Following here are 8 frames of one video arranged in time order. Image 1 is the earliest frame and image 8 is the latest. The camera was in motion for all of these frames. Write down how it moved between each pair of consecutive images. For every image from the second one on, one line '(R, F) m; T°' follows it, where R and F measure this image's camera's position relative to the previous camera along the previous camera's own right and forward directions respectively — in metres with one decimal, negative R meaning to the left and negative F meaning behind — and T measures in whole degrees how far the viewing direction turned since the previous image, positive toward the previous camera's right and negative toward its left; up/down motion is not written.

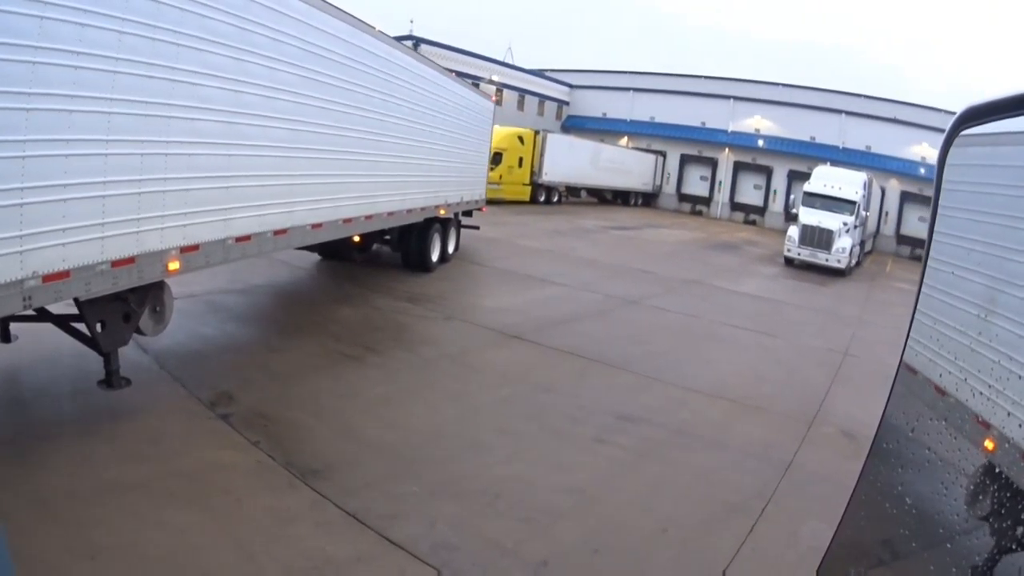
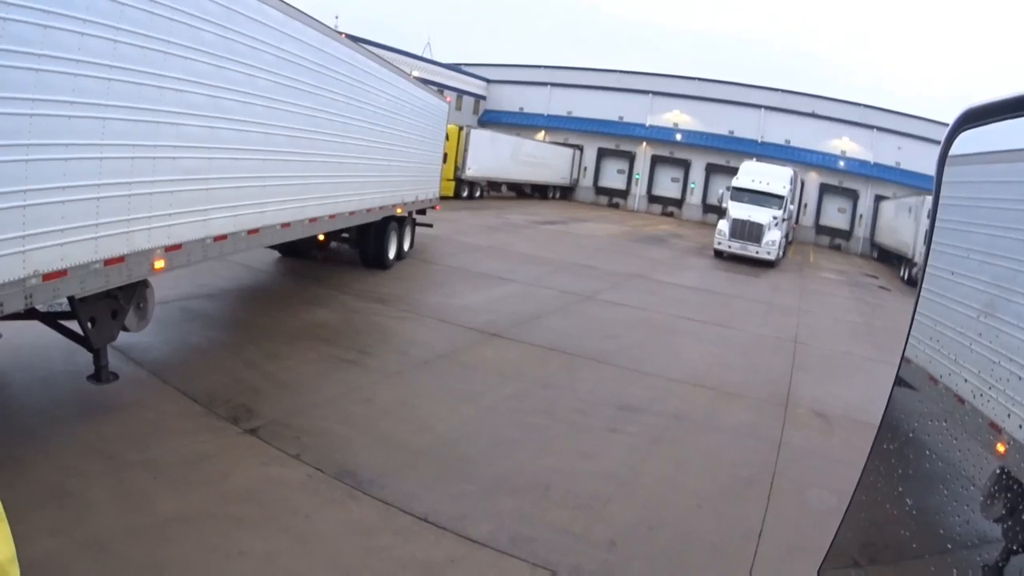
(-0.7, -0.2) m; +5°
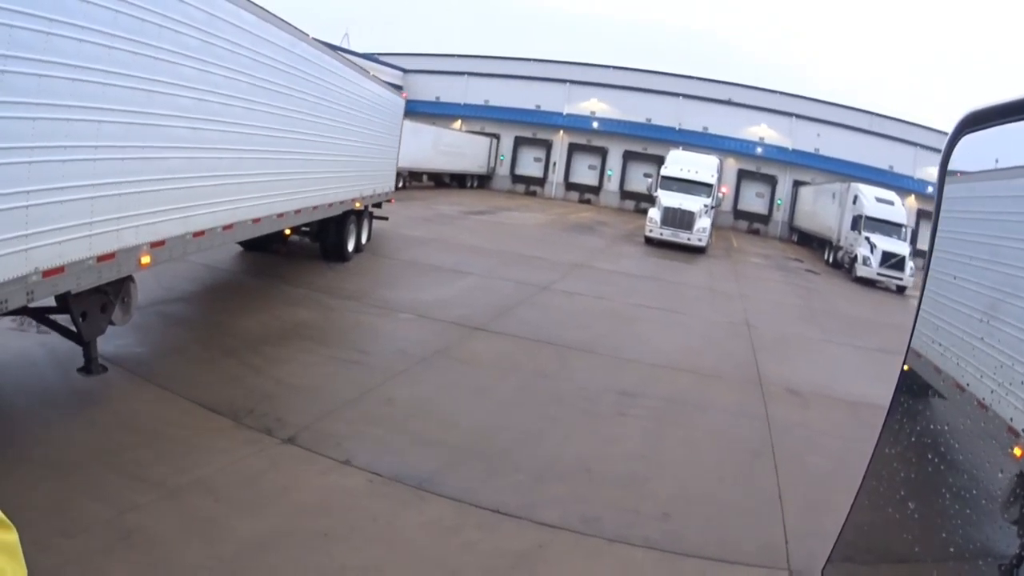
(-0.7, -0.2) m; +6°
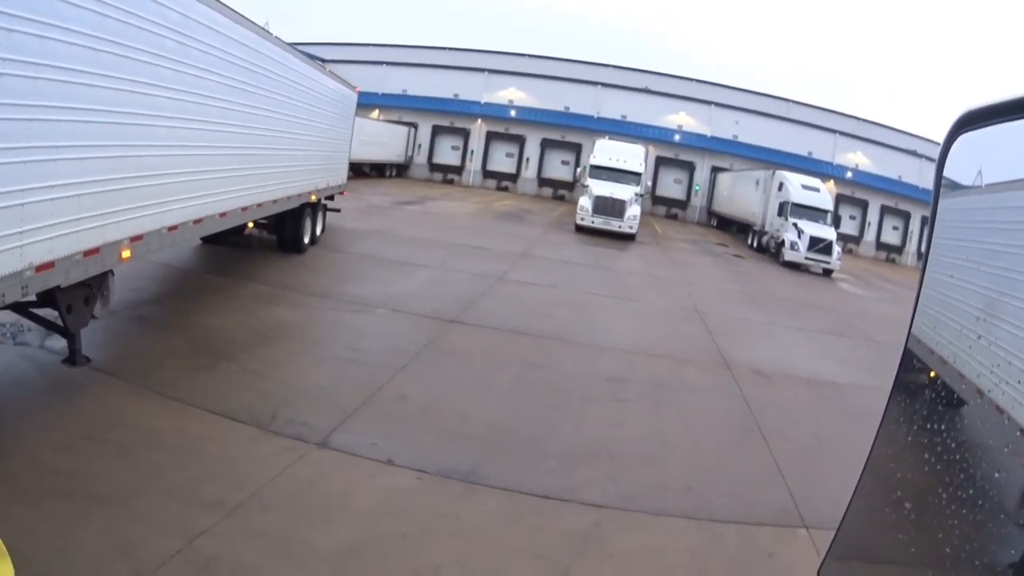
(-0.7, -0.3) m; +6°
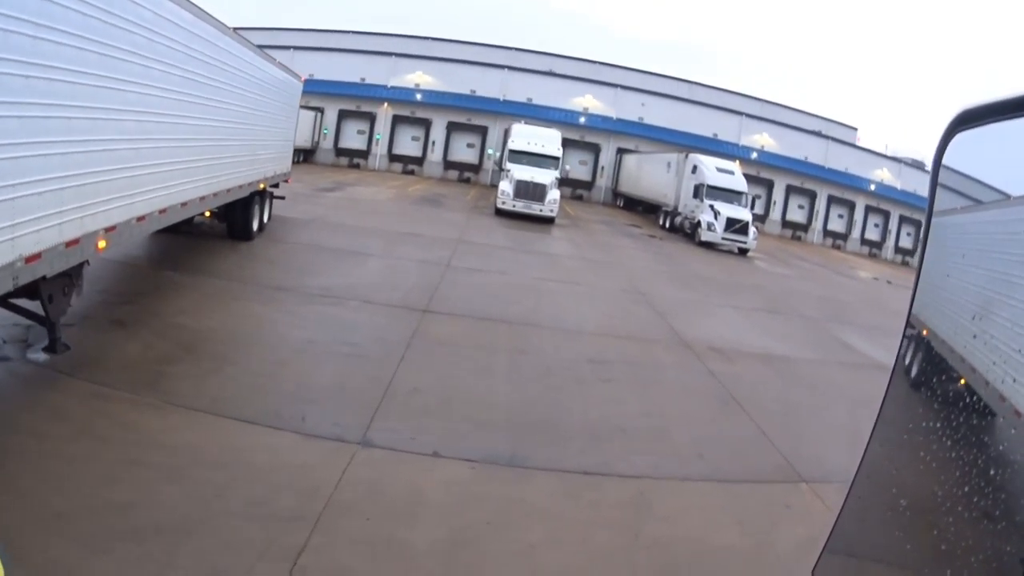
(-0.8, -0.3) m; +7°
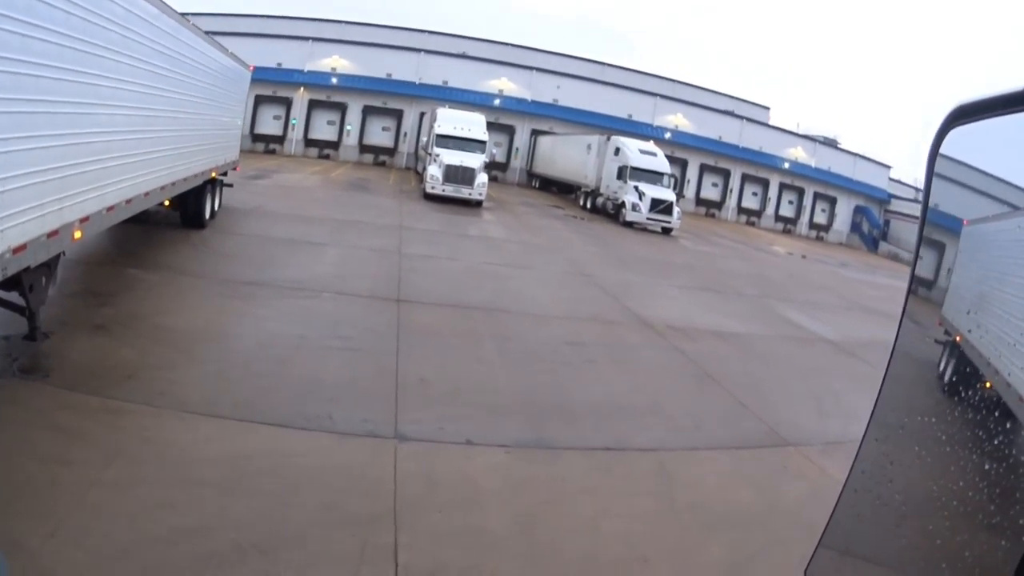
(-0.8, -0.2) m; +6°
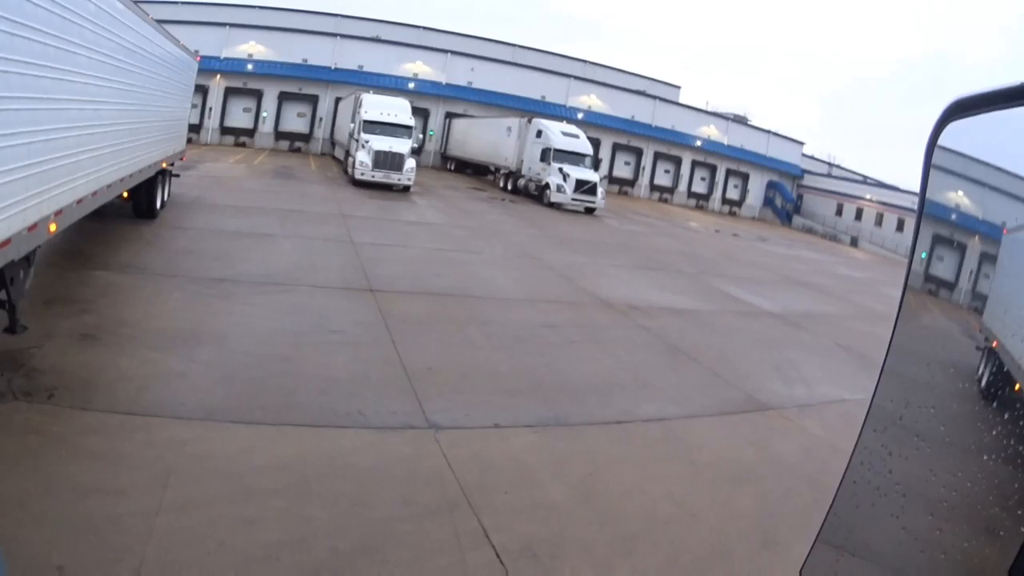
(-0.8, -0.3) m; +6°
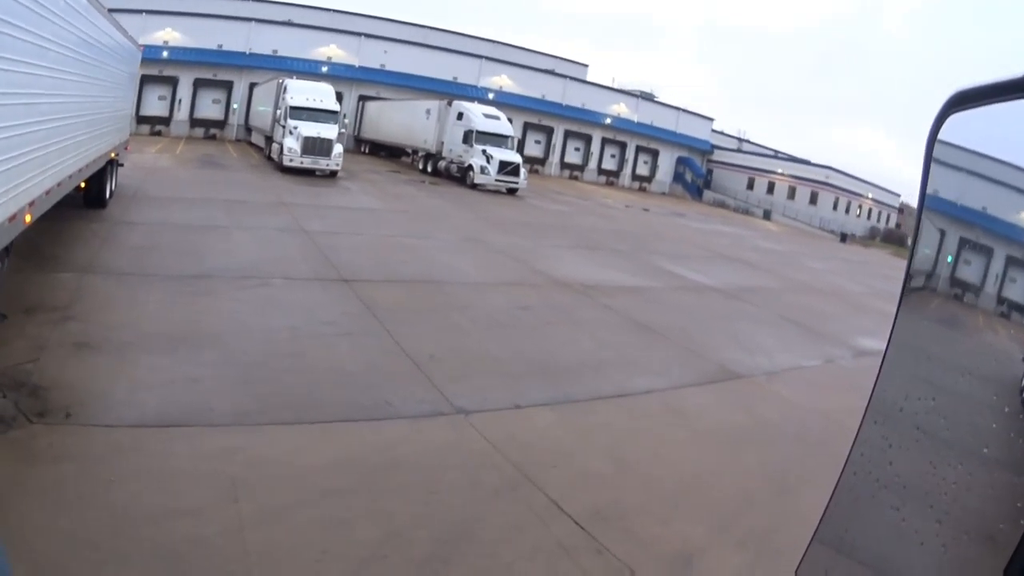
(-0.9, -0.4) m; +6°
